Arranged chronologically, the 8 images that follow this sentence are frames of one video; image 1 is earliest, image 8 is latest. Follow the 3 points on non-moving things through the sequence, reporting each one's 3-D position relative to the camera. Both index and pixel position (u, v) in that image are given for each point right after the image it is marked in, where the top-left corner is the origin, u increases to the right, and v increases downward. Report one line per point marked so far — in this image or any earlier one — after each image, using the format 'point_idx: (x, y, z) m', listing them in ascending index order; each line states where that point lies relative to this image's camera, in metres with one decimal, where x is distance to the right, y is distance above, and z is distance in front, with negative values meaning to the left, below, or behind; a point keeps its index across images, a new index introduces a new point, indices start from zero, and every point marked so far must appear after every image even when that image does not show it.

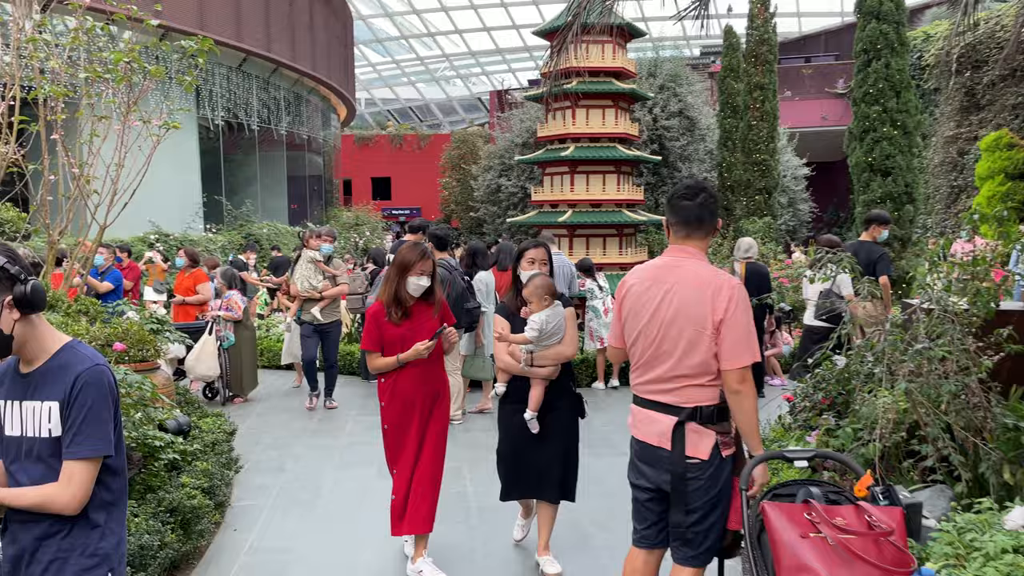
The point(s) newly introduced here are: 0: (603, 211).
0: (+1.7, +1.5, +15.3) m
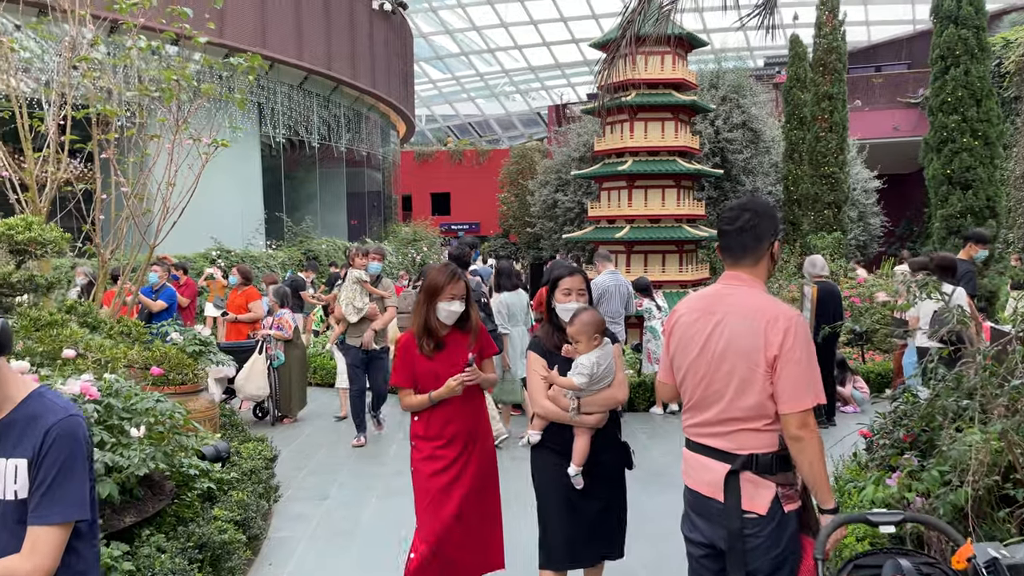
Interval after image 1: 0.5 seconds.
0: (+2.8, +1.1, +14.8) m
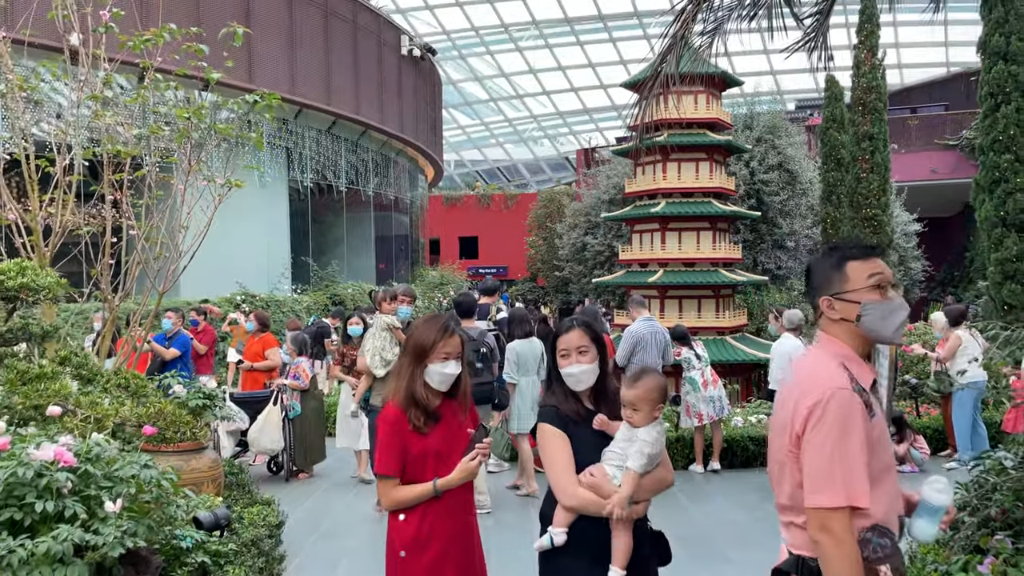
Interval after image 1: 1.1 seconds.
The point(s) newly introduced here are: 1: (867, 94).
0: (+3.3, +0.3, +14.2) m
1: (+8.6, +4.6, +19.2) m
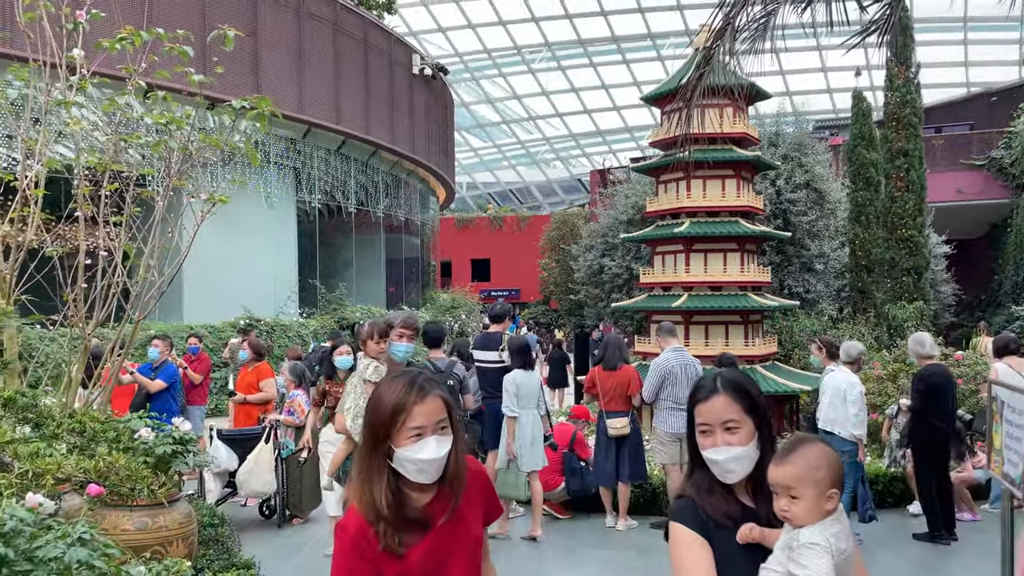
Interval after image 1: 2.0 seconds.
0: (+3.5, -0.1, +13.3) m
1: (+8.9, +4.1, +18.3) m
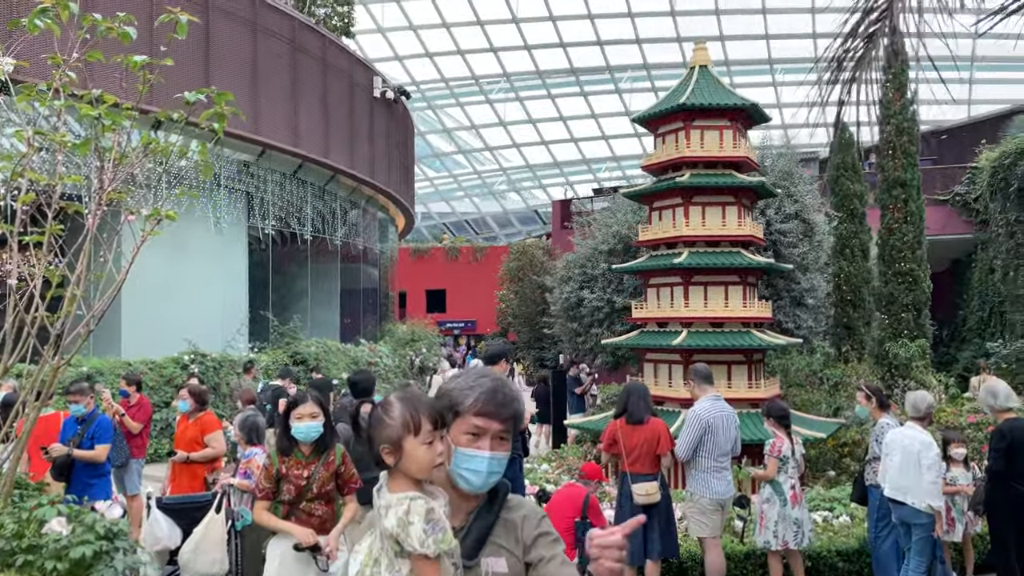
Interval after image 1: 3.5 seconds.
0: (+3.2, -0.7, +12.2) m
1: (+8.3, +3.3, +17.8) m
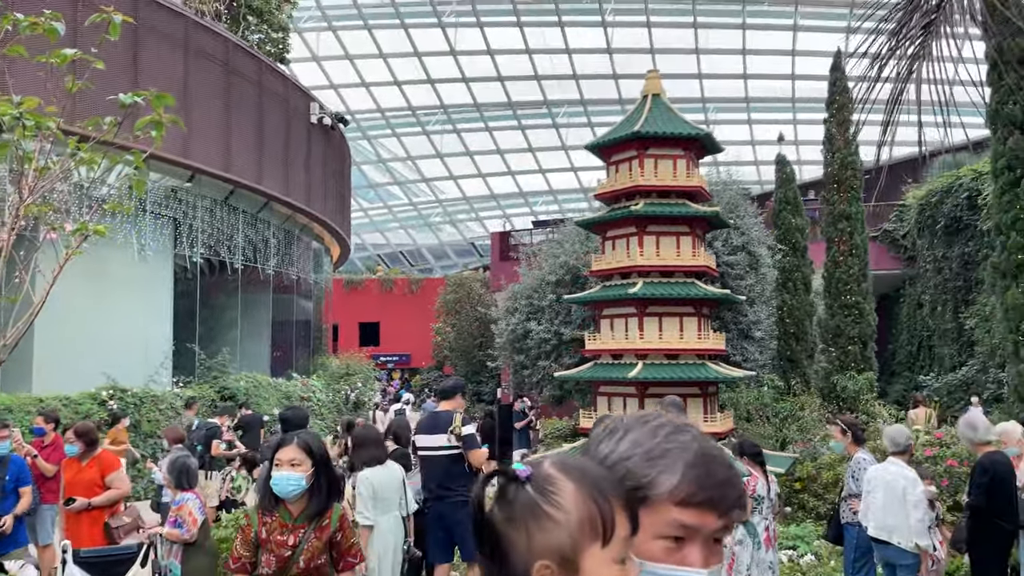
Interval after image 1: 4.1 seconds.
0: (+2.5, -1.1, +12.0) m
1: (+7.1, +2.5, +18.1) m
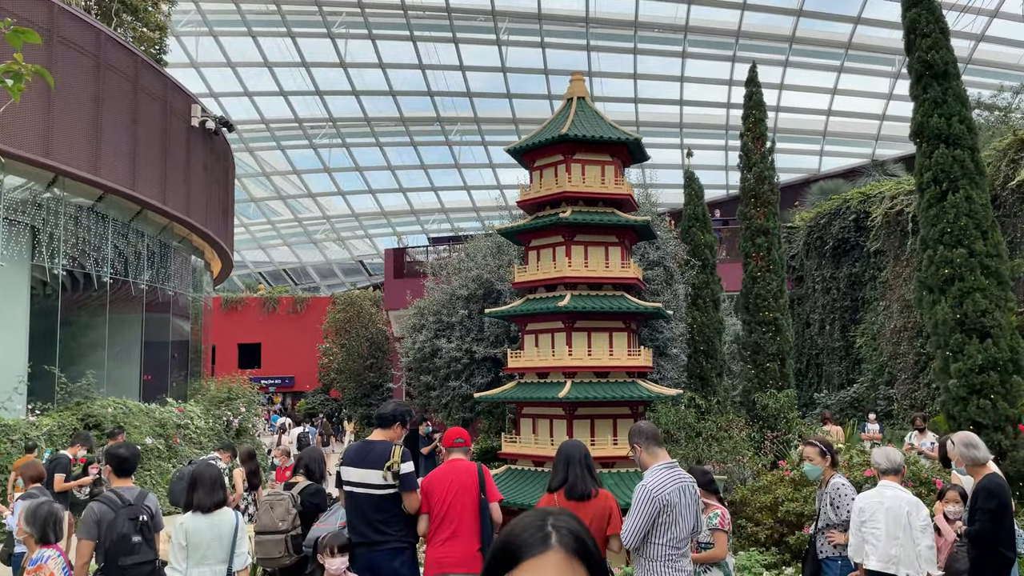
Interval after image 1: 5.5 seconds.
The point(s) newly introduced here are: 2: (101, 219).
0: (+1.3, -1.3, +11.2) m
1: (+5.1, +2.2, +18.0) m
2: (-9.8, +1.7, +19.4) m
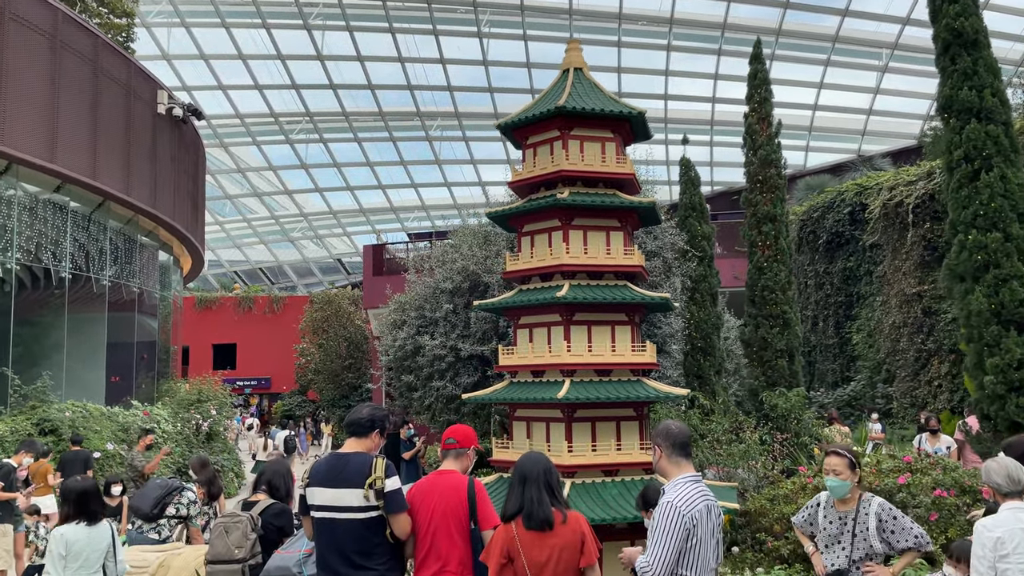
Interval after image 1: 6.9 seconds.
0: (+1.2, -1.2, +10.2) m
1: (+4.8, +2.3, +17.1) m
2: (-10.1, +1.8, +18.1) m
